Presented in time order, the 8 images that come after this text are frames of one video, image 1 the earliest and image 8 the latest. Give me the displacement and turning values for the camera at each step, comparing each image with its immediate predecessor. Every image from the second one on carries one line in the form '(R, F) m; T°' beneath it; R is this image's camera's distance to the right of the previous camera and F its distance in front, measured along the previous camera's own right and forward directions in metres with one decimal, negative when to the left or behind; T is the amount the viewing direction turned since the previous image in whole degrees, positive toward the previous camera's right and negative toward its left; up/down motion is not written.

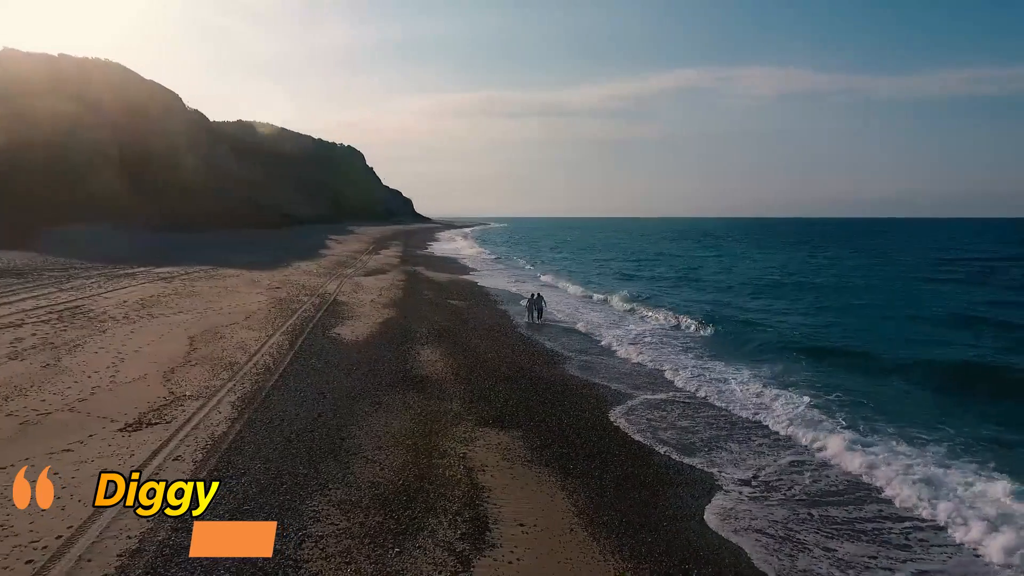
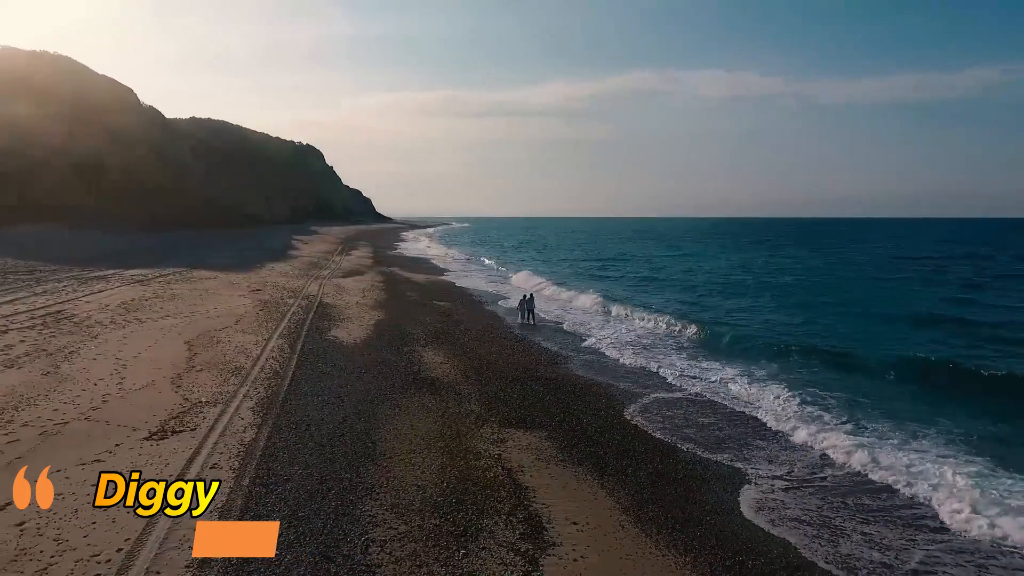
(-1.0, -0.1) m; +3°
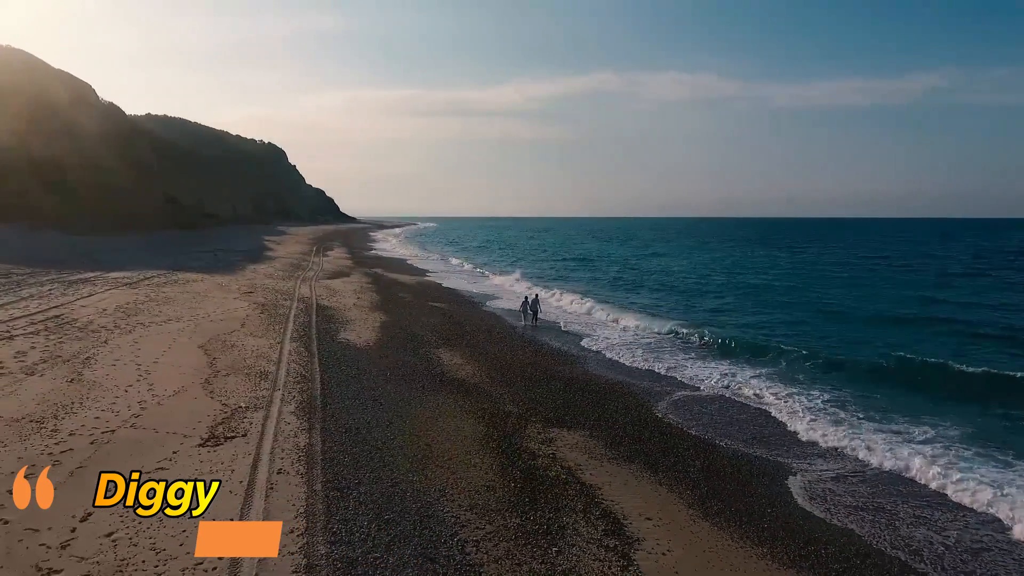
(-1.2, -0.1) m; +3°
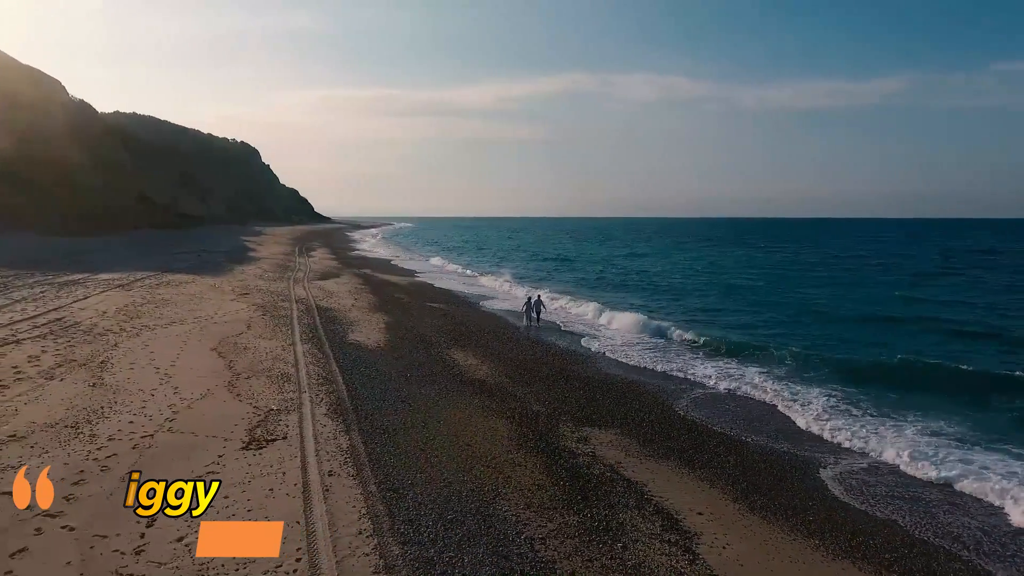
(-0.9, 0.0) m; +2°
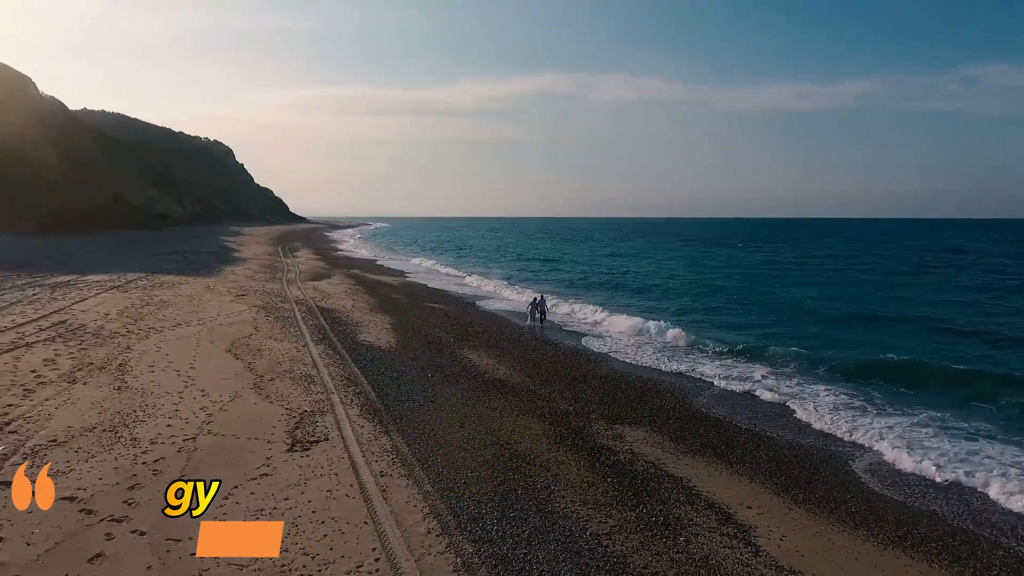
(-0.9, 0.0) m; +2°
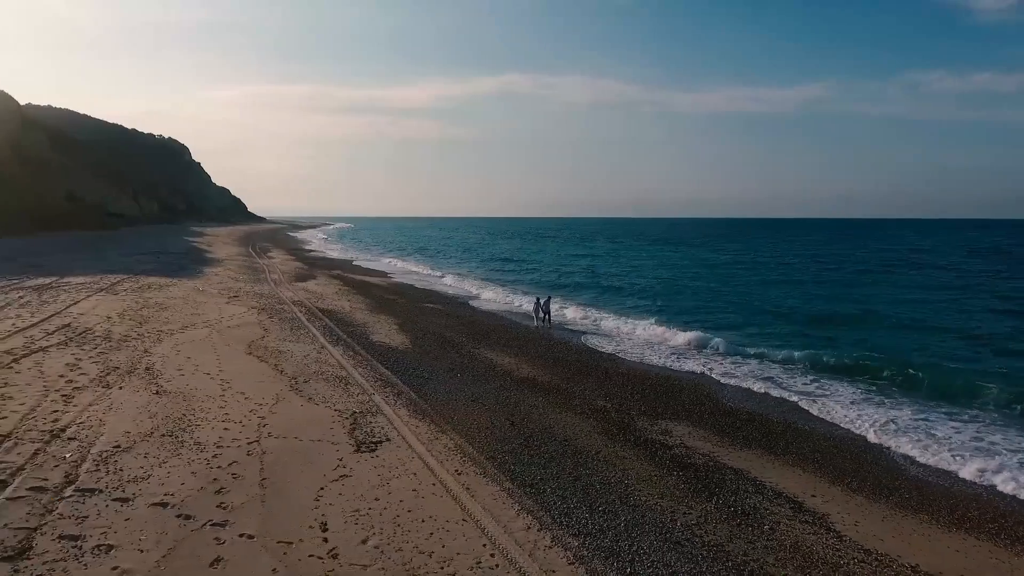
(-1.3, 0.0) m; +3°
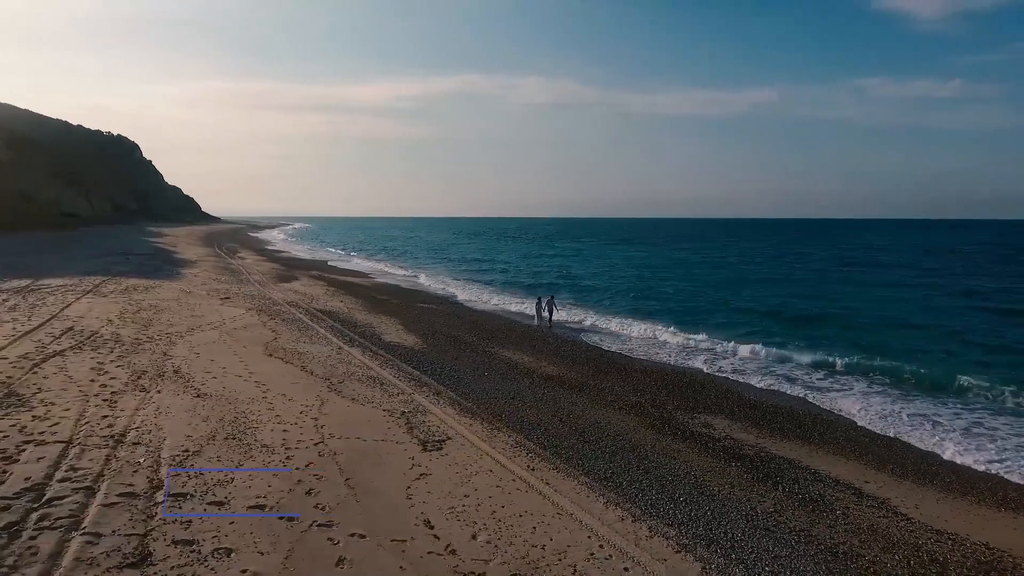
(-1.3, 0.0) m; +3°
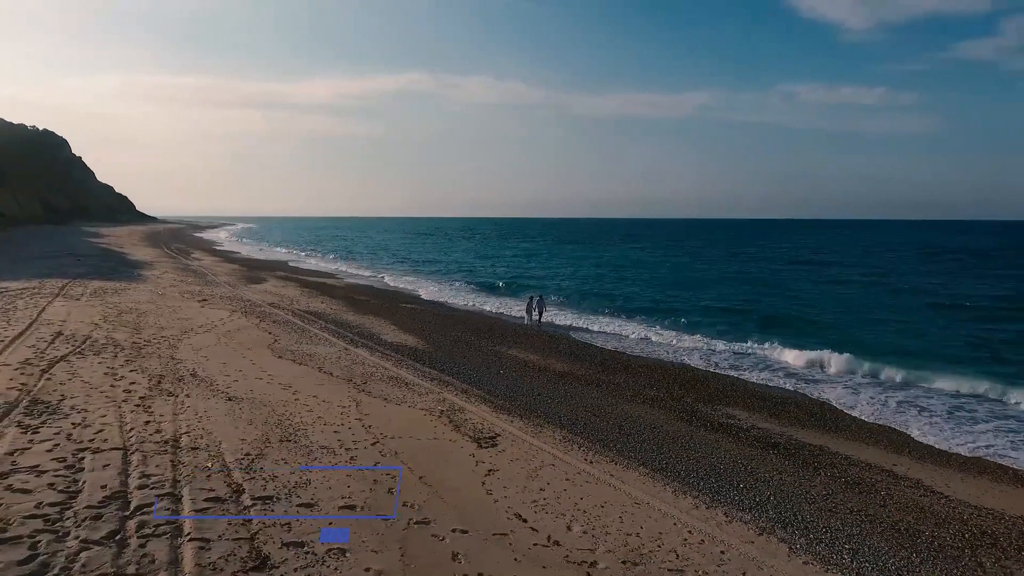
(-1.3, -0.1) m; +4°
